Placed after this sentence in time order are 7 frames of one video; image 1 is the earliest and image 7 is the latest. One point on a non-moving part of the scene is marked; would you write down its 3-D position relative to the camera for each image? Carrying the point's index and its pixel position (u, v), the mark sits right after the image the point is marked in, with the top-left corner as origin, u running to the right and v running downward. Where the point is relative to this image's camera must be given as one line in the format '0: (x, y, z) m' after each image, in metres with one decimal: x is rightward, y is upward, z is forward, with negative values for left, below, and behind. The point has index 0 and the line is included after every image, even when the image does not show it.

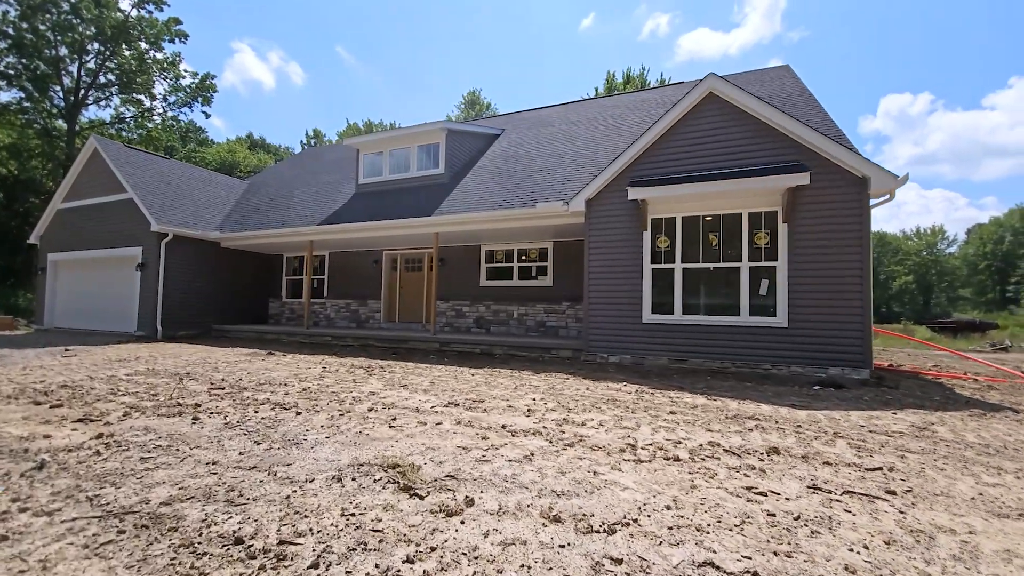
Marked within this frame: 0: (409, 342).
0: (-2.3, -1.2, +9.5) m
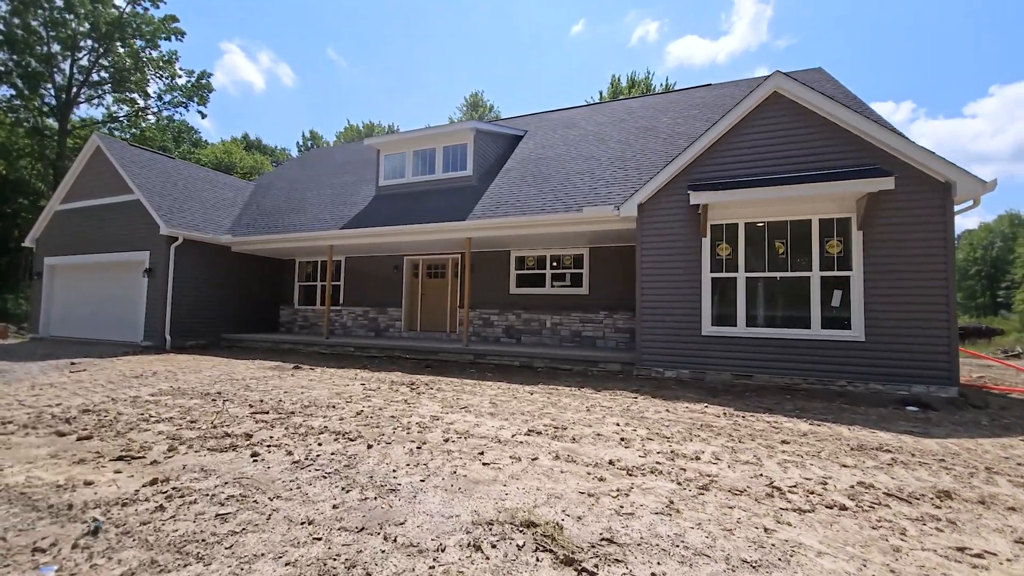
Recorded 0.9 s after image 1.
0: (-1.5, -1.4, +9.0) m
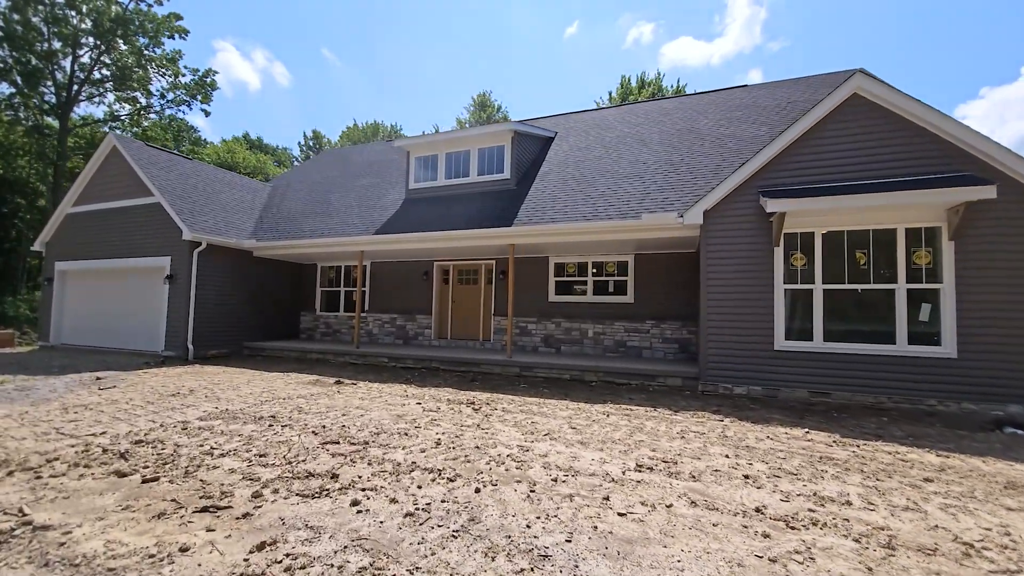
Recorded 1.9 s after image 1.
0: (-0.6, -1.6, +8.6) m
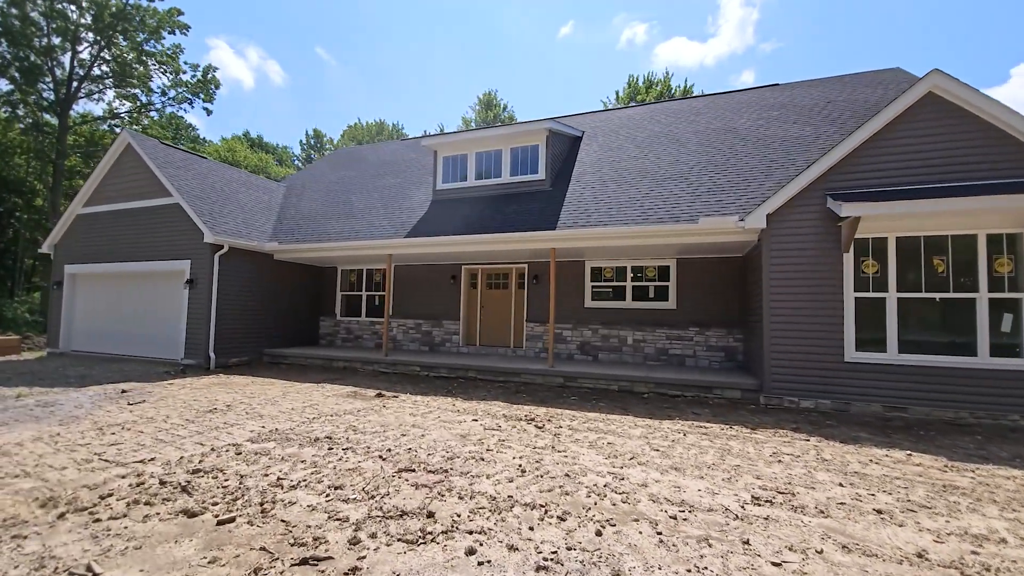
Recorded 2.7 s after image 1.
0: (+0.2, -1.7, +8.2) m
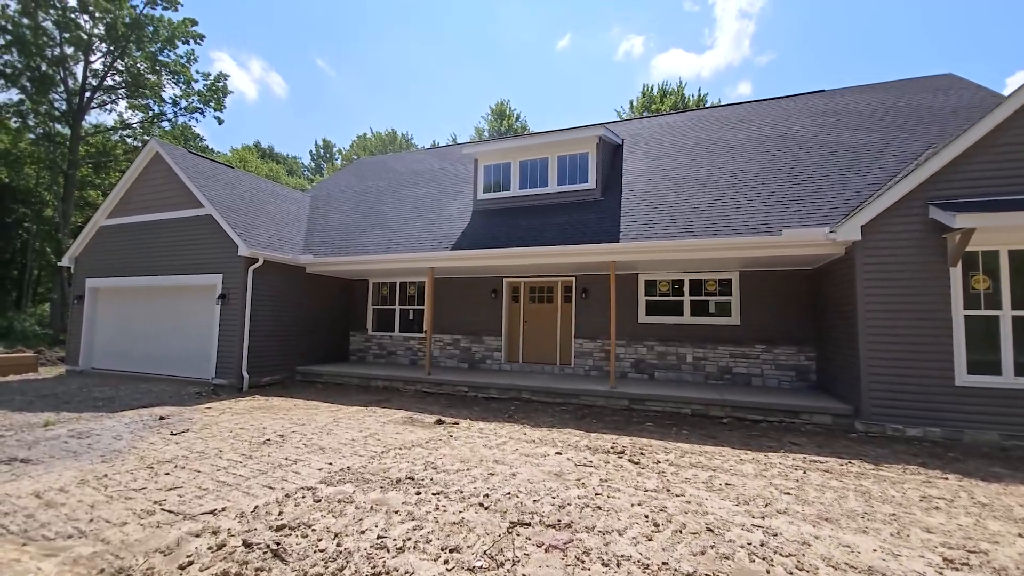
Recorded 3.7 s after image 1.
0: (+1.2, -1.9, +7.7) m
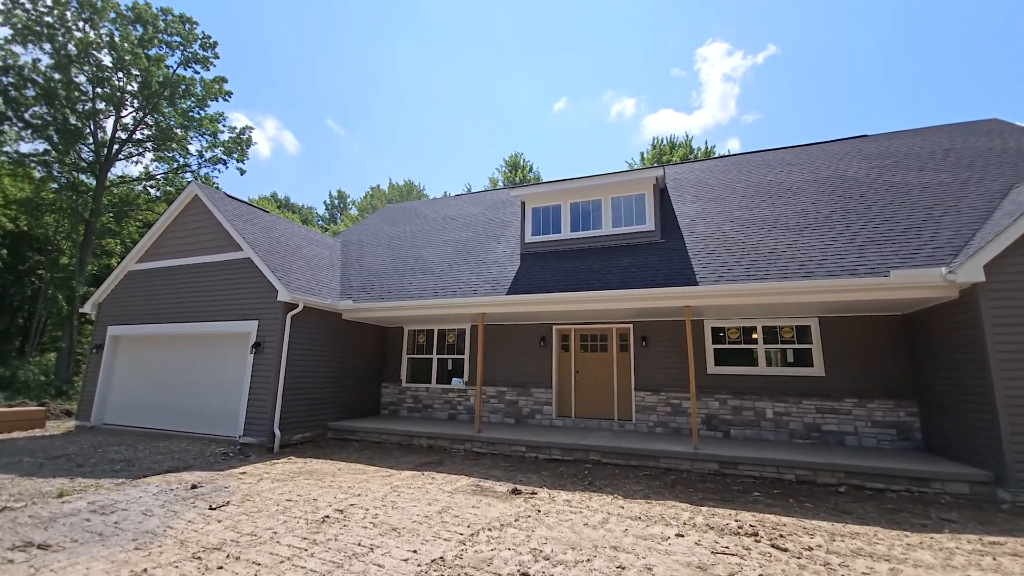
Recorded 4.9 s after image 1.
0: (+2.4, -2.7, +6.8) m
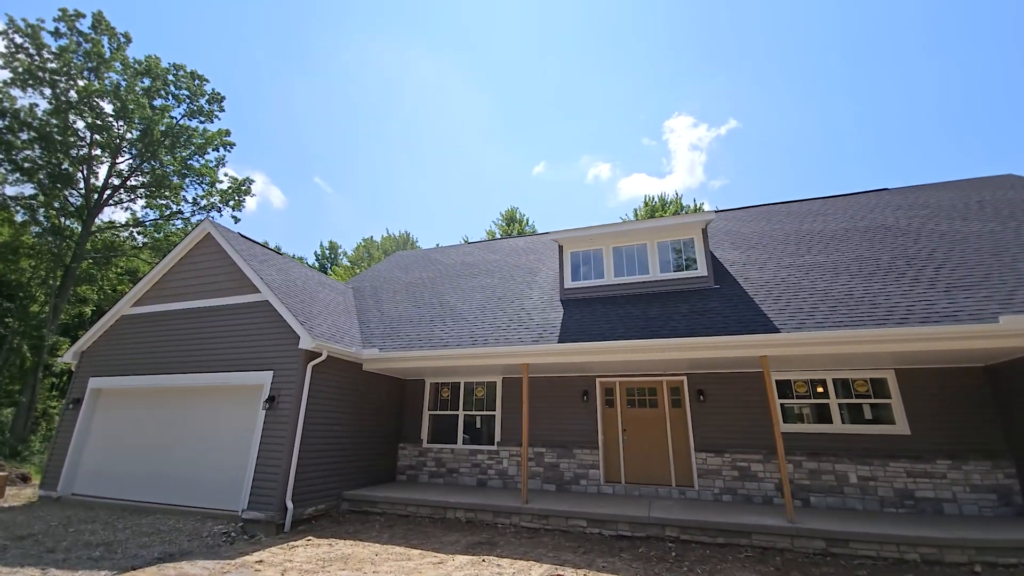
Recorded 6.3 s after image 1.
0: (+3.3, -3.4, +5.8) m
